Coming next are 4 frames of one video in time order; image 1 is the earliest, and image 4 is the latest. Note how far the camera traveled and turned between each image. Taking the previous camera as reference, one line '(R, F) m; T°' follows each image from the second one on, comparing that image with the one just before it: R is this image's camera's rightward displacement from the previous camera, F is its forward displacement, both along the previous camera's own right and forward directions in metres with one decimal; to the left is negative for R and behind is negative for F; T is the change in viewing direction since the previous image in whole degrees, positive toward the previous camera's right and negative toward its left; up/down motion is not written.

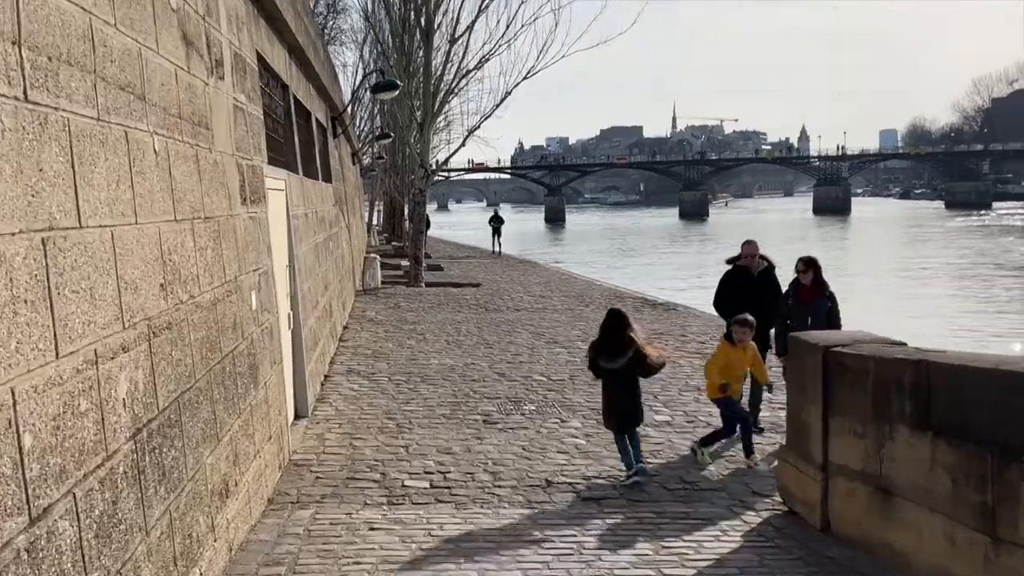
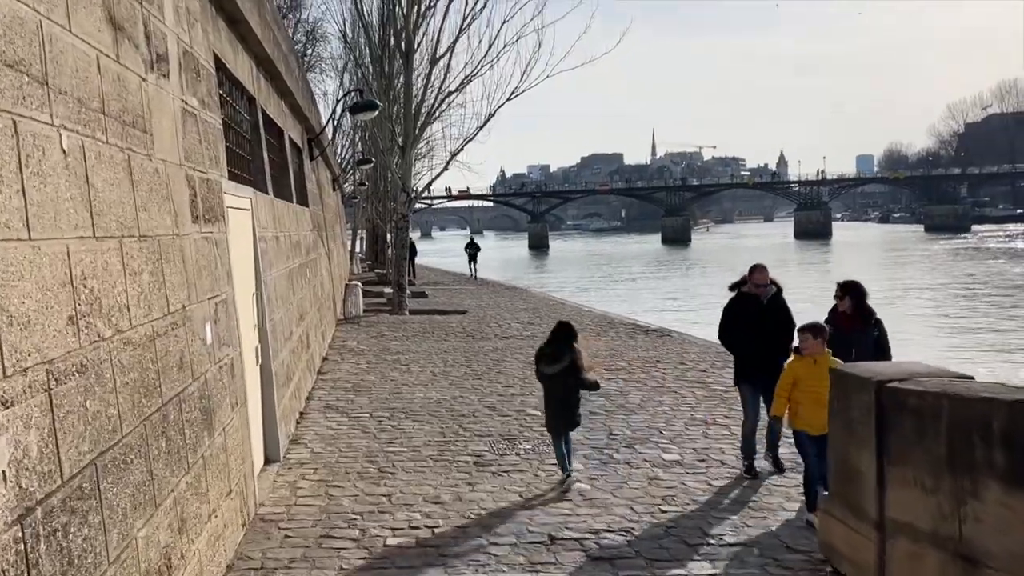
(-0.1, +0.8) m; +1°
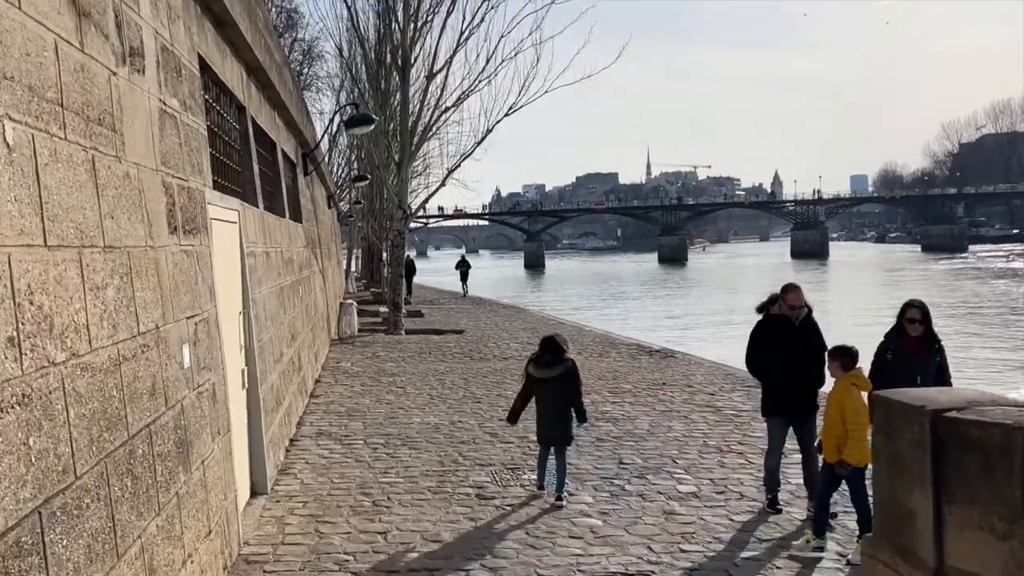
(-0.1, +0.5) m; 0°
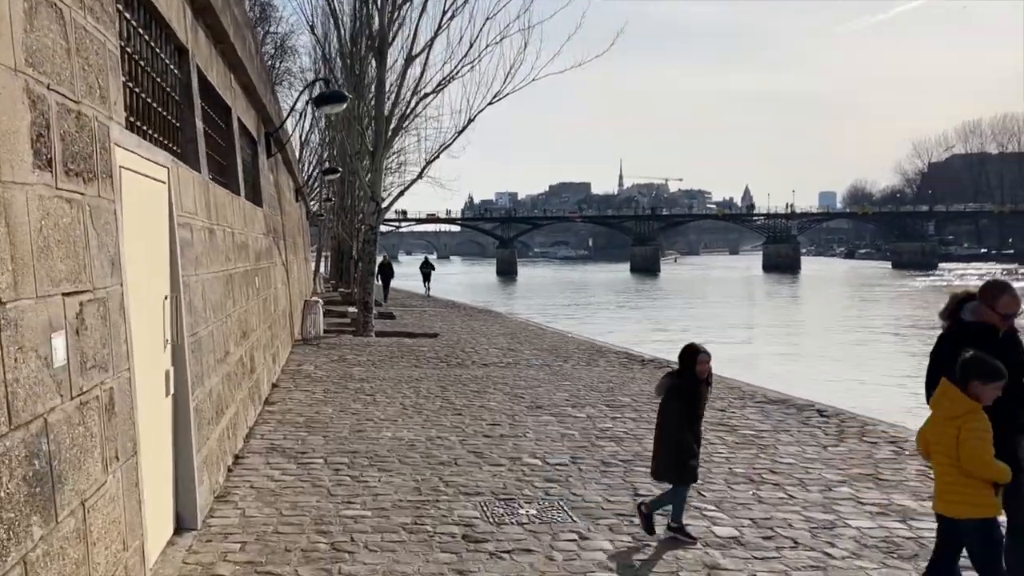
(-0.2, +1.5) m; +2°
